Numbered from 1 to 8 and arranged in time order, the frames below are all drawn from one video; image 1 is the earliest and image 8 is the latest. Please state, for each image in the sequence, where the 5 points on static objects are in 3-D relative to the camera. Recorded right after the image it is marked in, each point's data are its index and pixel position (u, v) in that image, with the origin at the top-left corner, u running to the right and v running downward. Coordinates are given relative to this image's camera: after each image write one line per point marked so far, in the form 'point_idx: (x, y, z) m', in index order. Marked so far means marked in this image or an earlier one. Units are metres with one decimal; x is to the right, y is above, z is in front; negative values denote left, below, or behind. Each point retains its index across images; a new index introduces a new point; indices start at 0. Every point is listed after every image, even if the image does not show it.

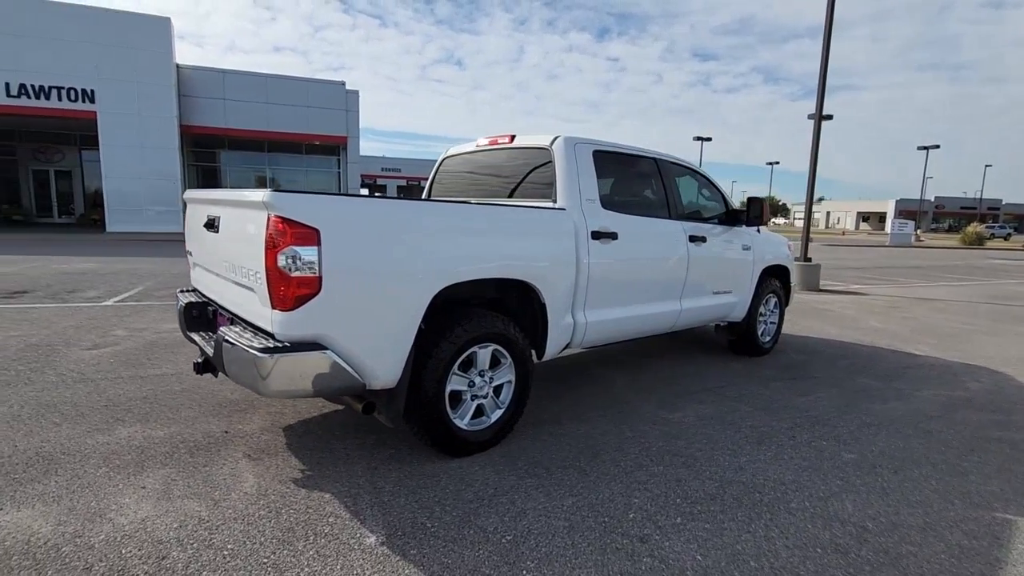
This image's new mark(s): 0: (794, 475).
0: (+1.8, -1.2, +3.4) m
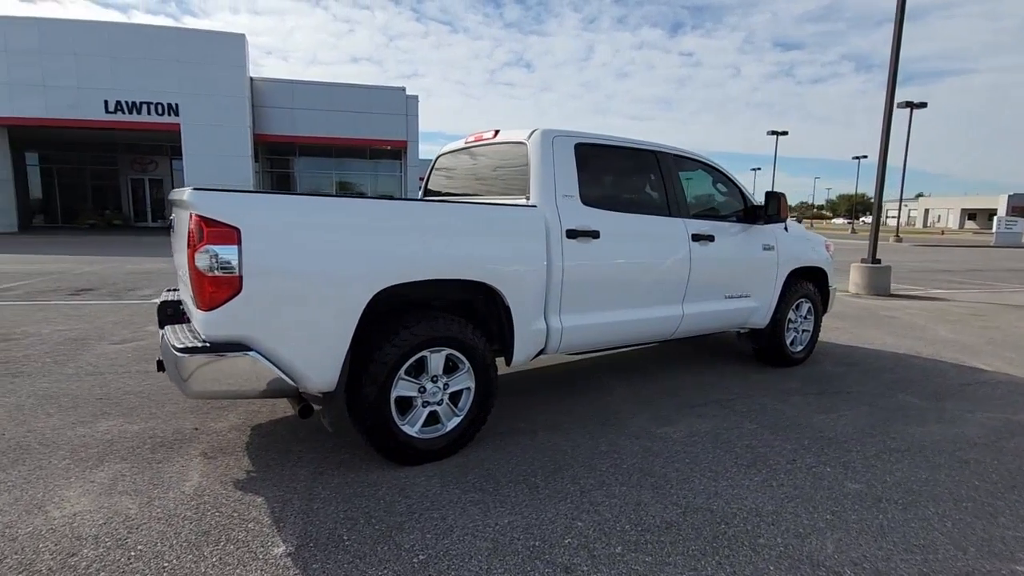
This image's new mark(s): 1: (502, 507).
0: (+1.5, -1.2, +3.0) m
1: (-0.1, -1.2, +2.9) m
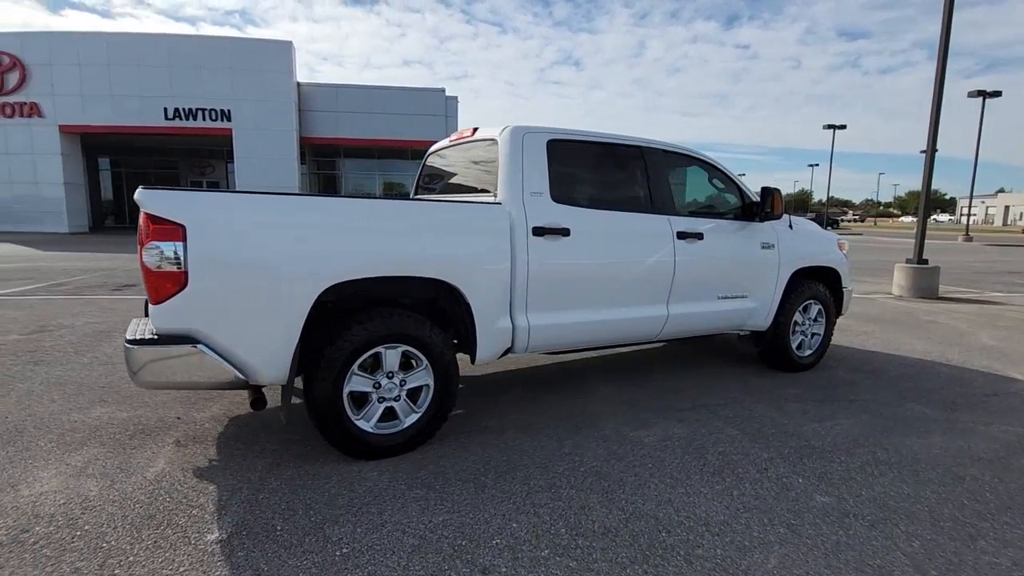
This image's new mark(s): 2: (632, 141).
0: (+1.1, -1.2, +2.8) m
1: (-0.4, -1.2, +2.9) m
2: (+0.9, +1.2, +4.4) m
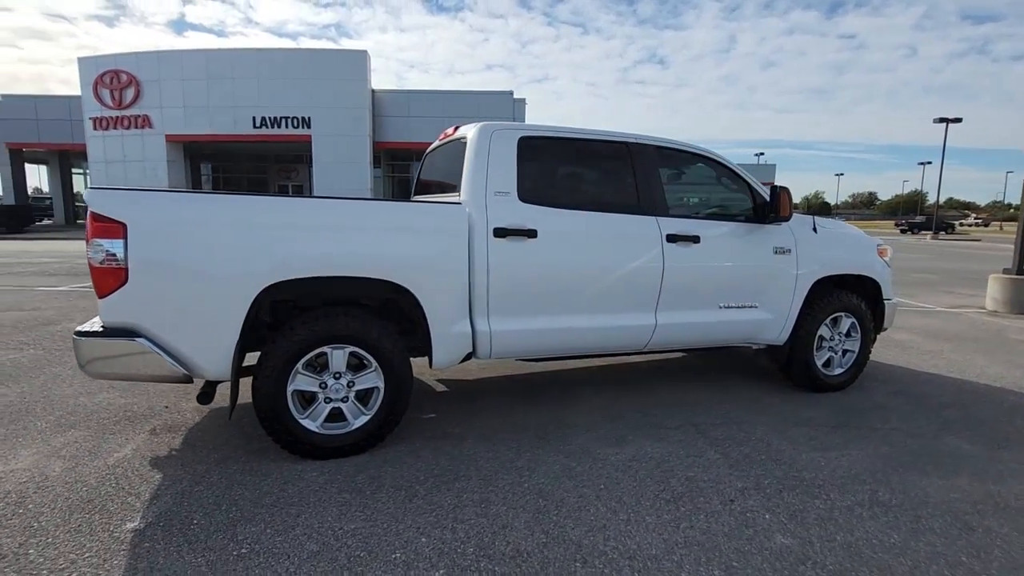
0: (+0.7, -1.2, +2.5) m
1: (-0.8, -1.2, +2.8) m
2: (+0.8, +1.2, +4.1) m
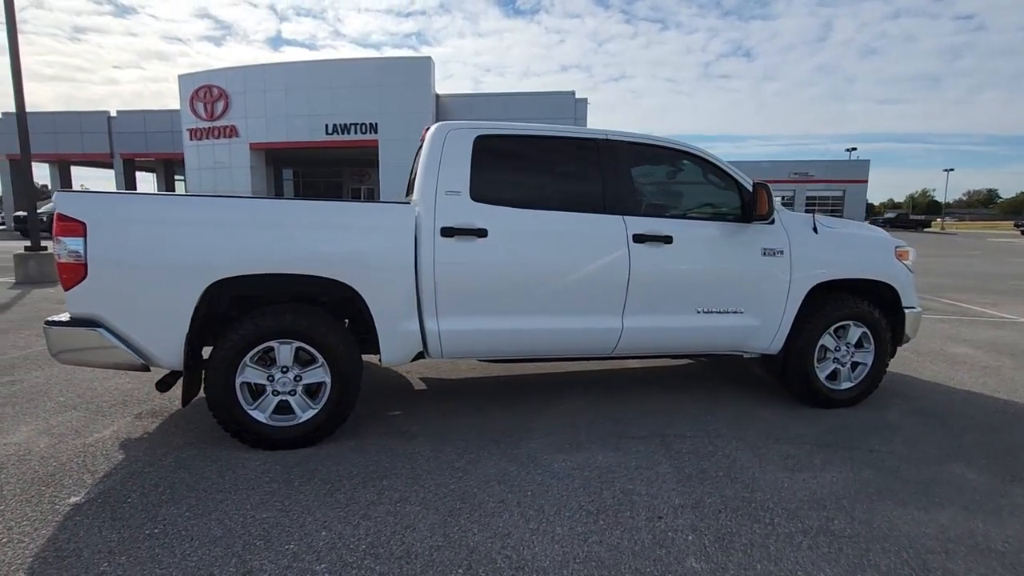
0: (+0.2, -1.3, +2.4) m
1: (-1.3, -1.2, +2.9) m
2: (+0.5, +1.1, +4.0) m
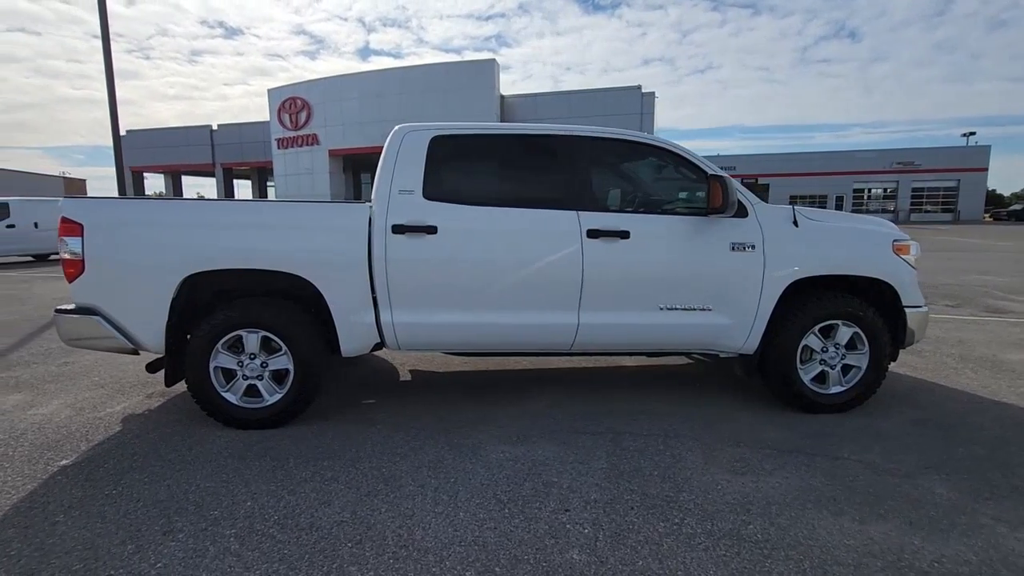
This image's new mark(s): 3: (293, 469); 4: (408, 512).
0: (-0.3, -1.2, +2.5) m
1: (-1.7, -1.1, +3.2) m
2: (+0.2, +1.2, +4.0) m
3: (-1.3, -1.1, +3.3) m
4: (-0.5, -1.2, +2.8) m
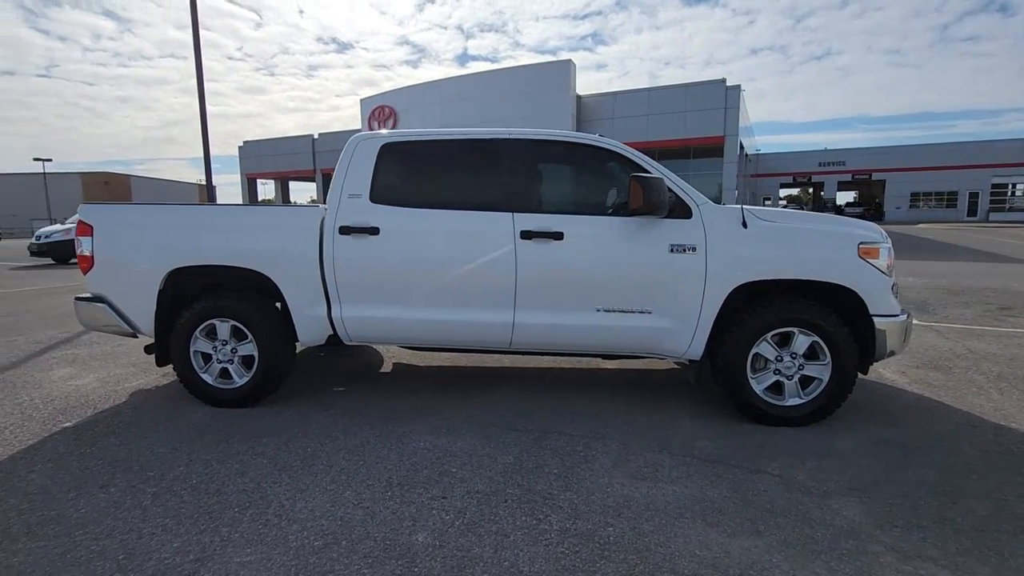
0: (-1.1, -1.2, +2.8) m
1: (-2.3, -1.1, +3.7) m
2: (-0.2, +1.2, +4.1) m
3: (-1.9, -1.1, +3.7) m
4: (-1.2, -1.2, +3.1) m
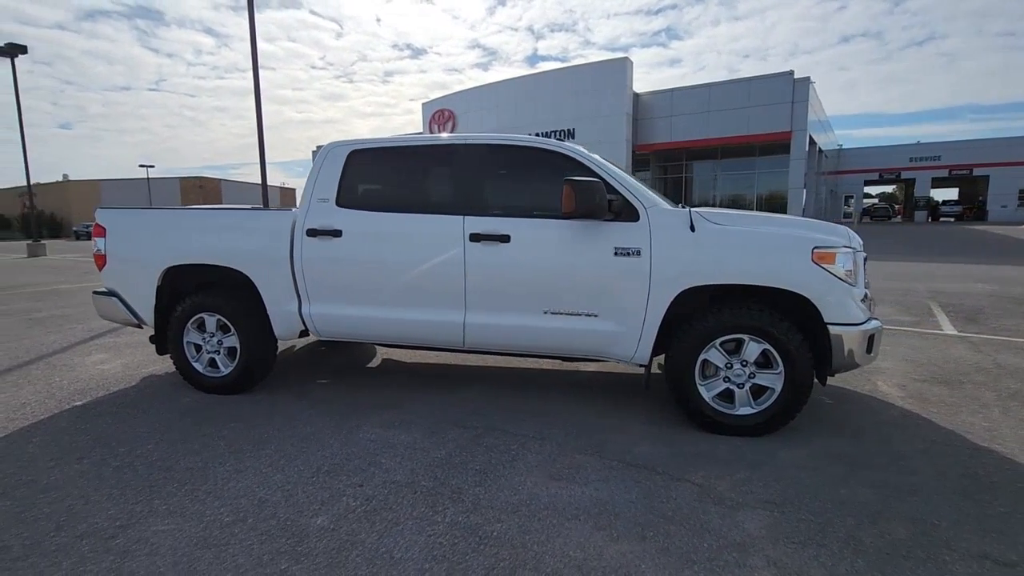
0: (-1.6, -1.2, +3.1) m
1: (-2.7, -1.0, +4.1) m
2: (-0.6, +1.2, +4.3) m
3: (-2.3, -1.0, +4.1) m
4: (-1.7, -1.1, +3.4) m
